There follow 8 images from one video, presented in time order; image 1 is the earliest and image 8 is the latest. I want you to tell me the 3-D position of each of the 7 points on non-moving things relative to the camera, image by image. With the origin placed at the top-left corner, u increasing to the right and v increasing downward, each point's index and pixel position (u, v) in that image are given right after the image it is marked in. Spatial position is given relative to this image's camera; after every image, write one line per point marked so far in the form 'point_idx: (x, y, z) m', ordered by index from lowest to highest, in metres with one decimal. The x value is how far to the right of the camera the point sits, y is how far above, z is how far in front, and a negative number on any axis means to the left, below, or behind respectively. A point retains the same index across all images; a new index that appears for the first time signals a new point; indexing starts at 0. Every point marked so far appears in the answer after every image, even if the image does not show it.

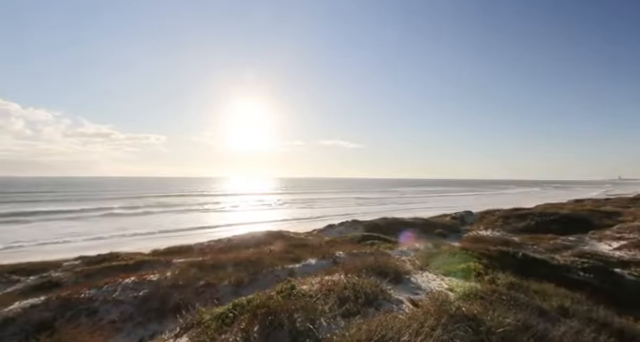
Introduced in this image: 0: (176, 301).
0: (-7.3, -6.4, +16.1) m
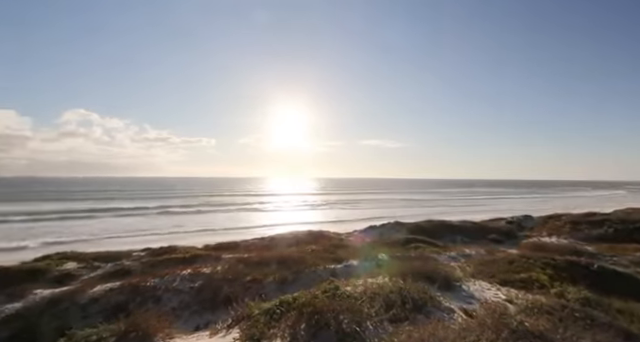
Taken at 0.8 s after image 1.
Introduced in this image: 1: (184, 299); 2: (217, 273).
0: (-5.0, -6.4, +16.9) m
1: (-7.1, -6.5, +16.6) m
2: (-6.5, -6.2, +19.8) m
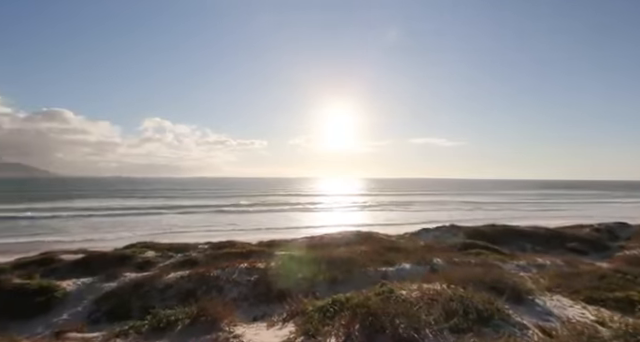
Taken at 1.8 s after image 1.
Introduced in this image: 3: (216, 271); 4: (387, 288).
0: (-2.2, -6.4, +17.4) m
1: (-4.4, -6.5, +17.5) m
2: (-3.2, -6.2, +20.5) m
3: (-6.7, -6.1, +19.9) m
4: (+2.4, -4.2, +11.3) m
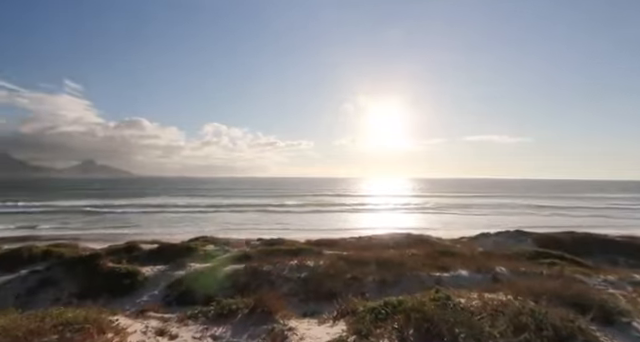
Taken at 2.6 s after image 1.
0: (+0.5, -6.5, +17.5) m
1: (-1.6, -6.5, +17.8) m
2: (-0.1, -6.3, +20.7) m
3: (-3.5, -6.2, +20.6) m
4: (+4.2, -4.2, +10.8) m
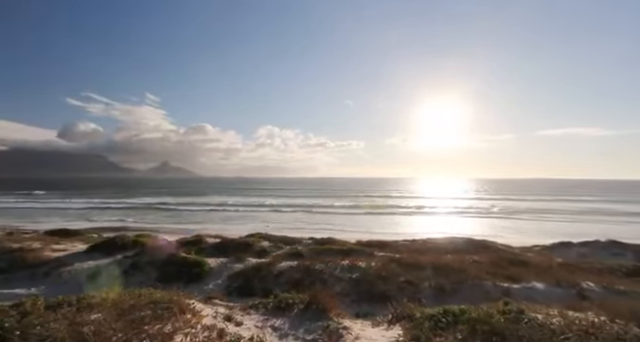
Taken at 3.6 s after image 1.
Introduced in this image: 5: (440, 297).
0: (+3.4, -6.5, +17.0) m
1: (+1.4, -6.6, +17.7) m
2: (+3.4, -6.3, +20.2) m
3: (-0.1, -6.2, +20.7) m
4: (+6.0, -4.3, +9.8) m
5: (+6.4, -6.7, +16.8) m
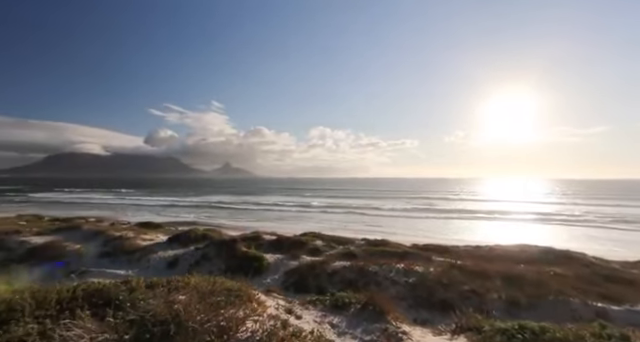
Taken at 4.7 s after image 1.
0: (+6.4, -6.6, +15.8) m
1: (+4.5, -6.7, +16.8) m
2: (+6.9, -6.4, +19.0) m
3: (+3.6, -6.3, +20.0) m
4: (+7.8, -4.3, +8.3) m
5: (+9.4, -6.7, +15.1) m
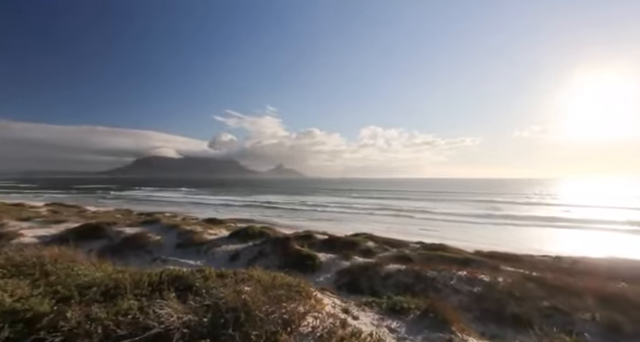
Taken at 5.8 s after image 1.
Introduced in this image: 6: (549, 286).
0: (+9.1, -6.6, +13.4) m
1: (+7.4, -6.7, +14.7) m
2: (+10.0, -6.4, +16.5) m
3: (+6.9, -6.4, +18.0) m
4: (+9.2, -4.4, +5.8) m
5: (+11.9, -6.7, +12.3) m
6: (+13.4, -6.8, +17.6) m
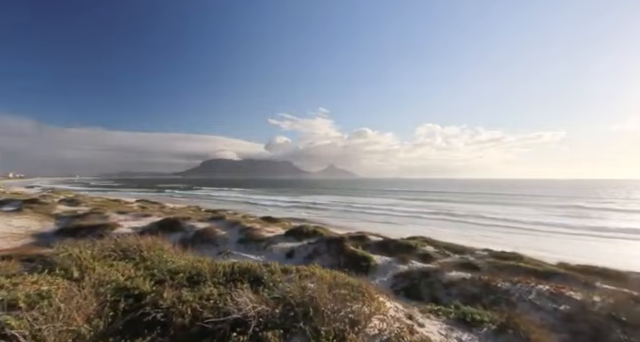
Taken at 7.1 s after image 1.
0: (+11.6, -6.7, +10.6) m
1: (+10.2, -6.8, +12.2) m
2: (+13.1, -6.5, +13.5) m
3: (+10.3, -6.4, +15.5) m
4: (+10.5, -4.4, +3.1) m
5: (+14.2, -6.8, +9.1) m
6: (+16.6, -6.8, +14.0) m
